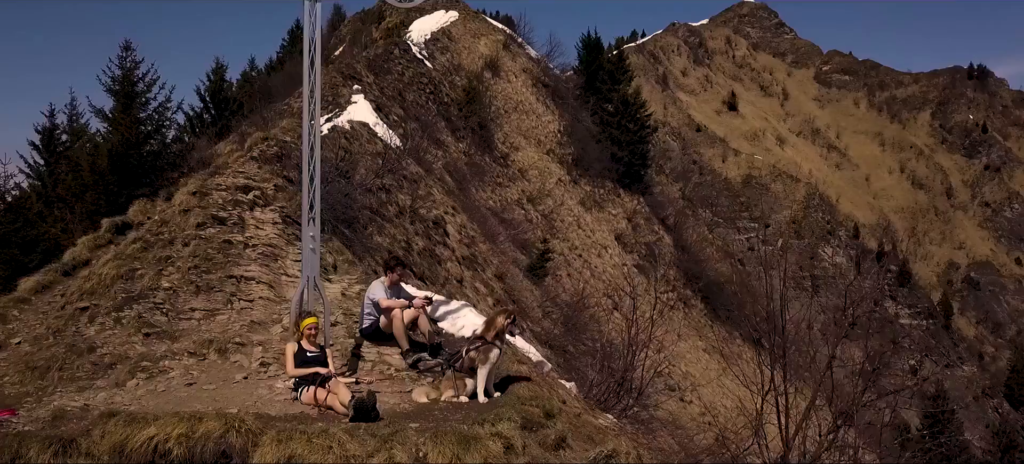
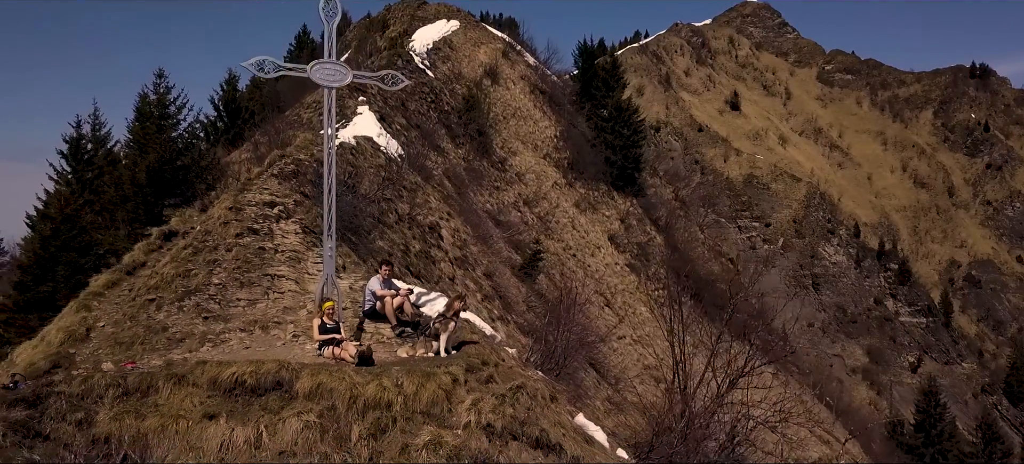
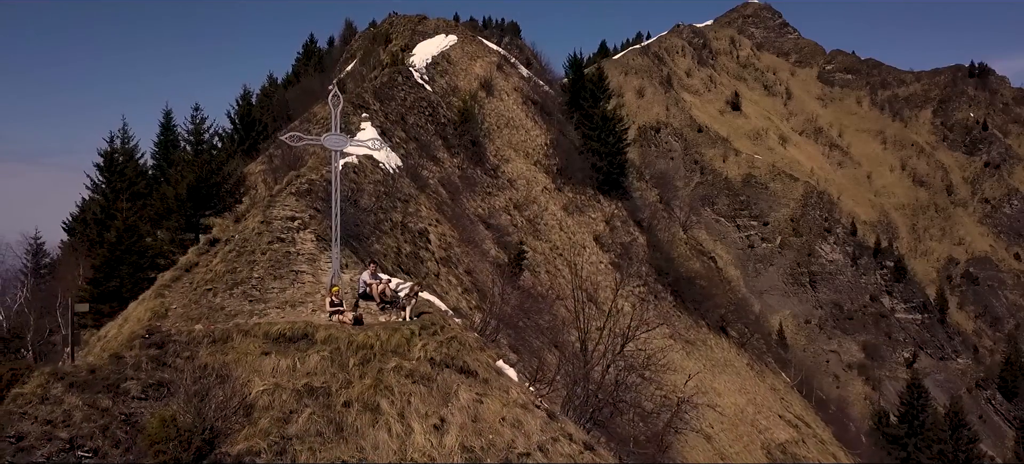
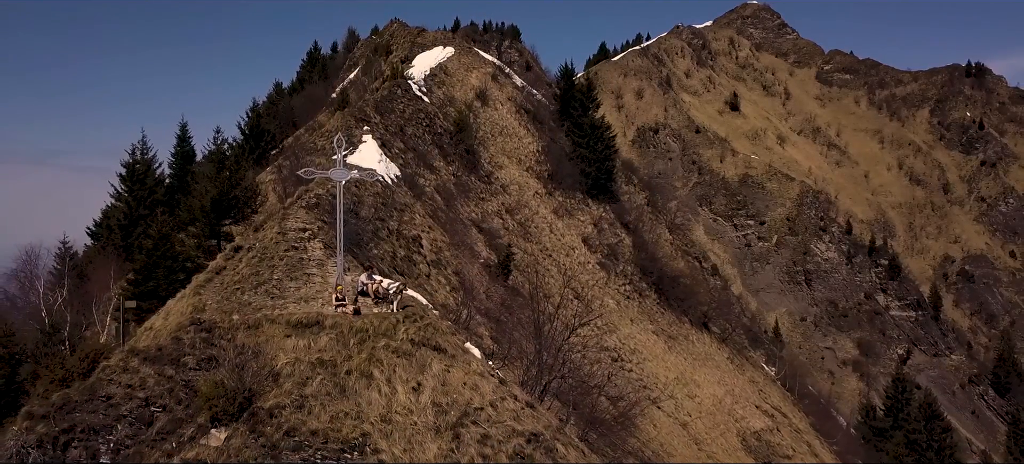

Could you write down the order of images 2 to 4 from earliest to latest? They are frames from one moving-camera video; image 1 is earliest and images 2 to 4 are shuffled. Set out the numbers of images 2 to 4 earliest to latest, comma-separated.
2, 3, 4
